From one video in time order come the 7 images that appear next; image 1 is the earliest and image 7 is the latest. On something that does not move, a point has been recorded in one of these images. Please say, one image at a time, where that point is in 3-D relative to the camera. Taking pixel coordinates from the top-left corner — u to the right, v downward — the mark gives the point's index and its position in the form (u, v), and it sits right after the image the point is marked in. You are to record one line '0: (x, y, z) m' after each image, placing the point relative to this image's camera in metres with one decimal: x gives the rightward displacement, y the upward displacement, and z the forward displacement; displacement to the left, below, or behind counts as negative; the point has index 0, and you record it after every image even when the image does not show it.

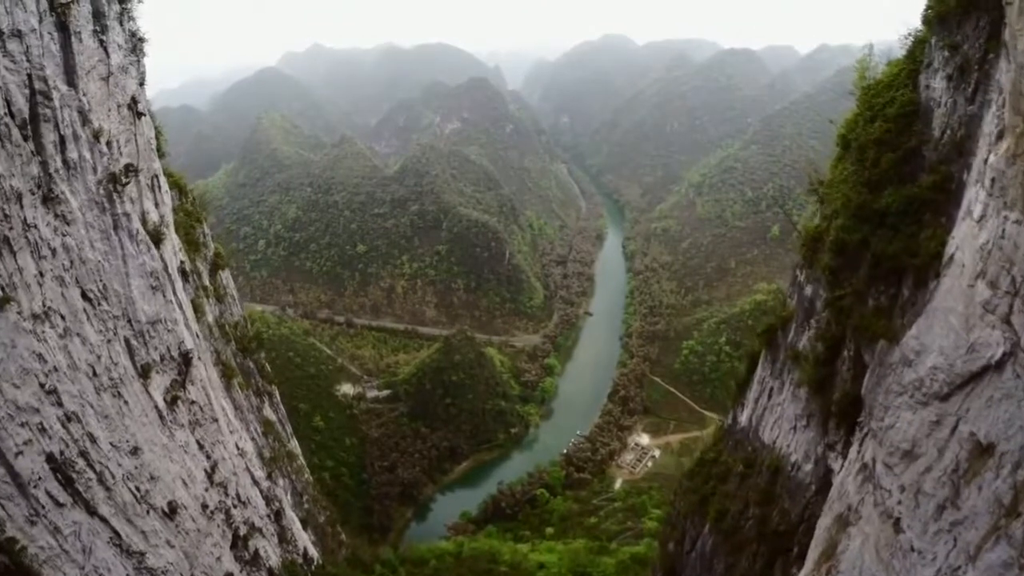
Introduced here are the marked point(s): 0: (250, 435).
0: (-7.5, -4.5, +18.0) m
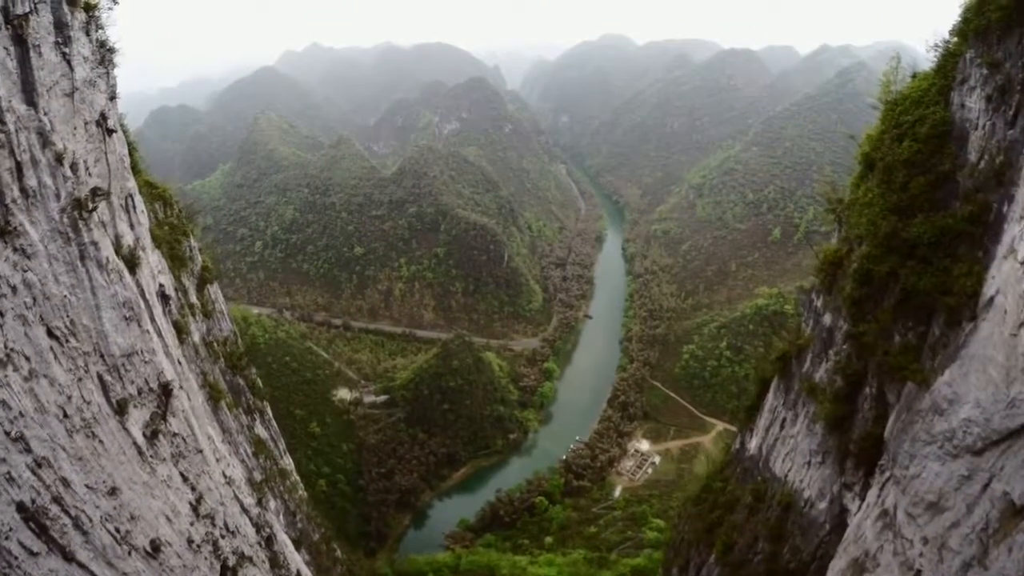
0: (-7.5, -4.9, +17.5) m
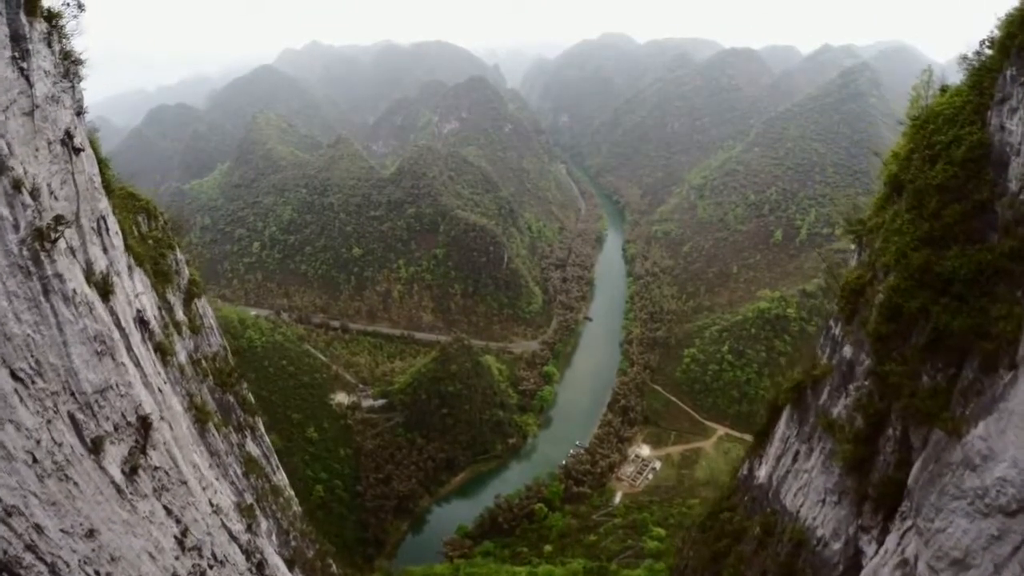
0: (-7.6, -5.2, +17.0) m
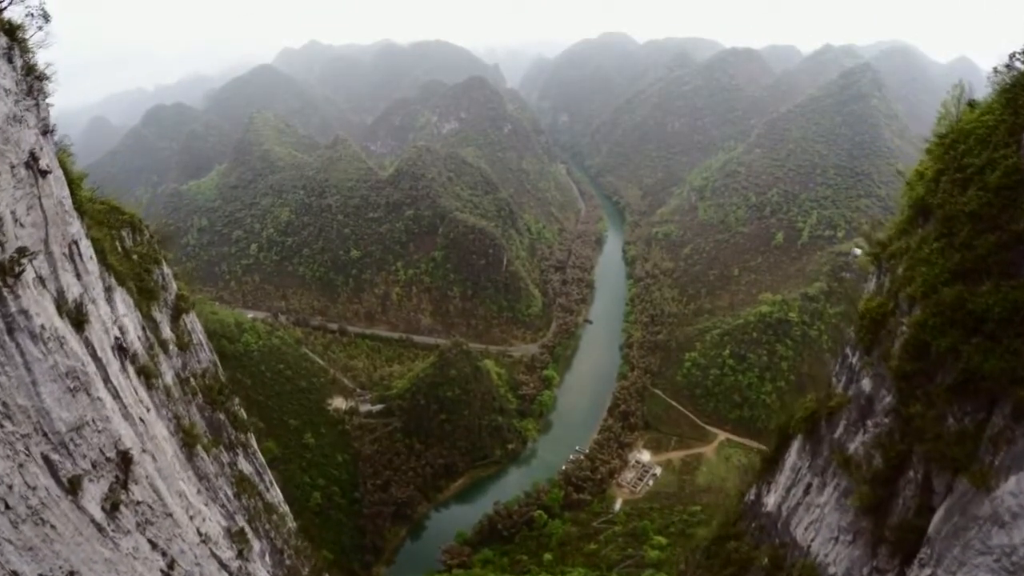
0: (-7.6, -5.6, +16.5) m
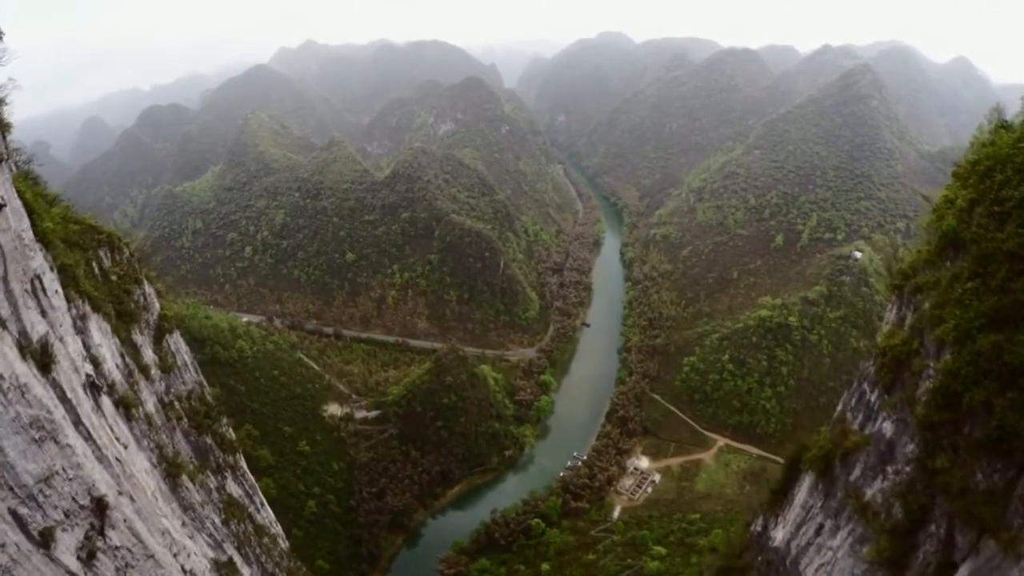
0: (-7.7, -6.0, +16.0) m
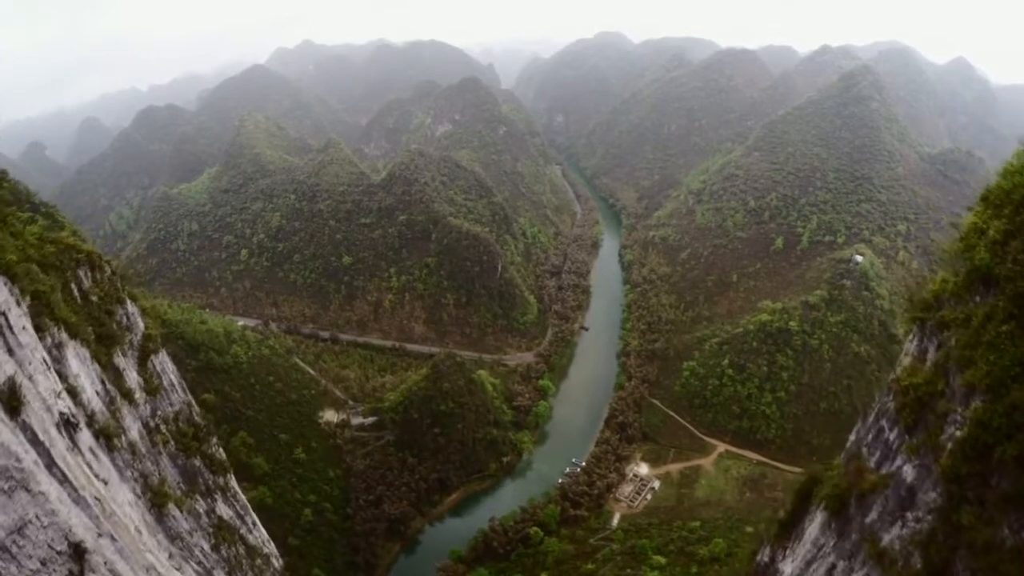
0: (-7.8, -6.4, +15.5) m
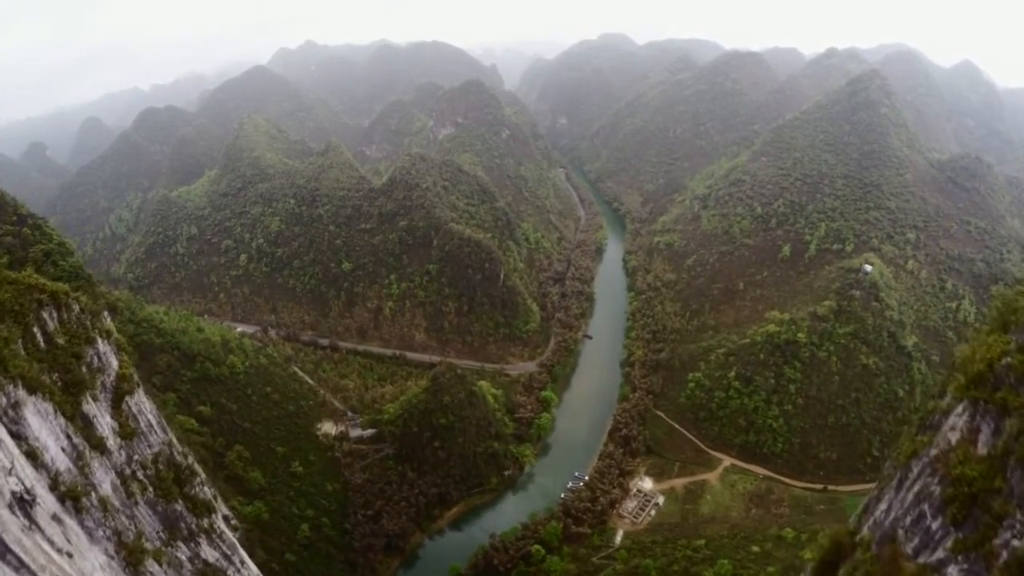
0: (-7.8, -7.1, +14.6) m
